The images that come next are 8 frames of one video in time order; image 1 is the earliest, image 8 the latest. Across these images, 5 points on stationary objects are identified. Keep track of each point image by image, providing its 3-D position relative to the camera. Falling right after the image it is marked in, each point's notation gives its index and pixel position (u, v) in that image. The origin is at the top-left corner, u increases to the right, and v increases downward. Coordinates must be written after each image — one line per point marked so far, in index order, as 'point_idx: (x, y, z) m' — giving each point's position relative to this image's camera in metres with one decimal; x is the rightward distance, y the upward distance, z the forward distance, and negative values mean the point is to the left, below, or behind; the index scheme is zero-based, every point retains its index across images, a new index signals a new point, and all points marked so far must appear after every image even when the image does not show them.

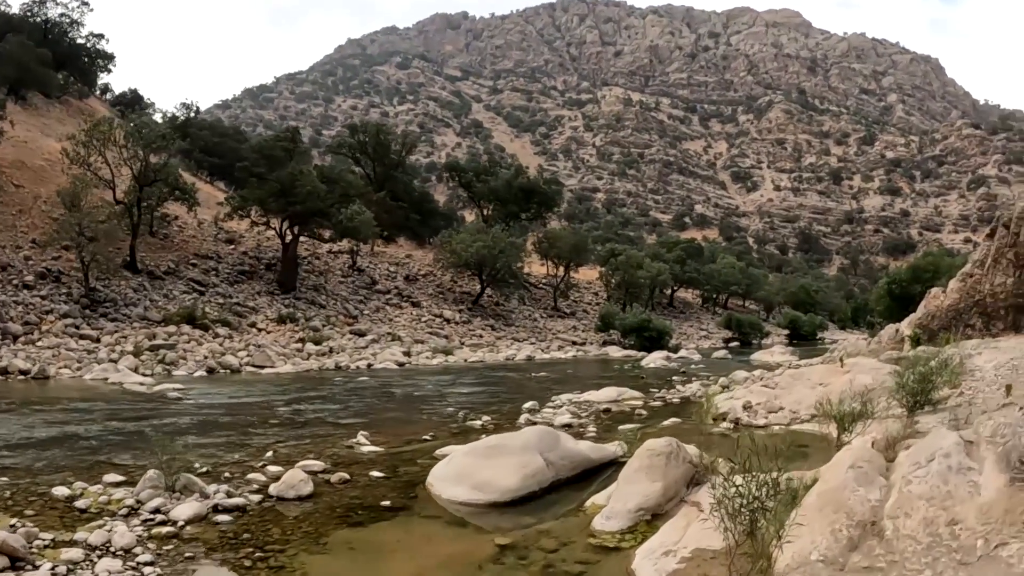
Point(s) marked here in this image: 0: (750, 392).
0: (+3.7, -1.6, +9.9) m
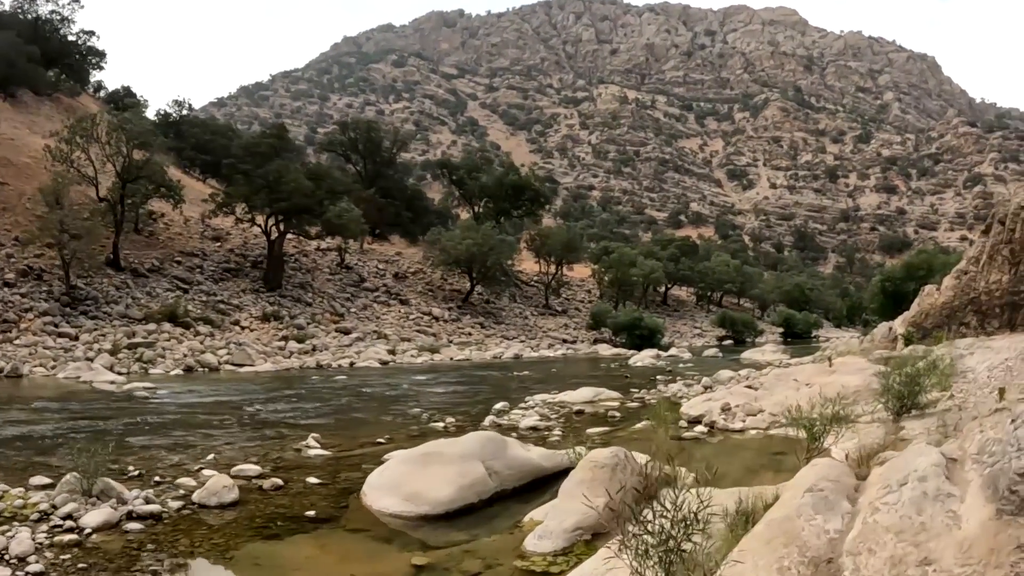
0: (+3.2, -1.6, +9.6) m
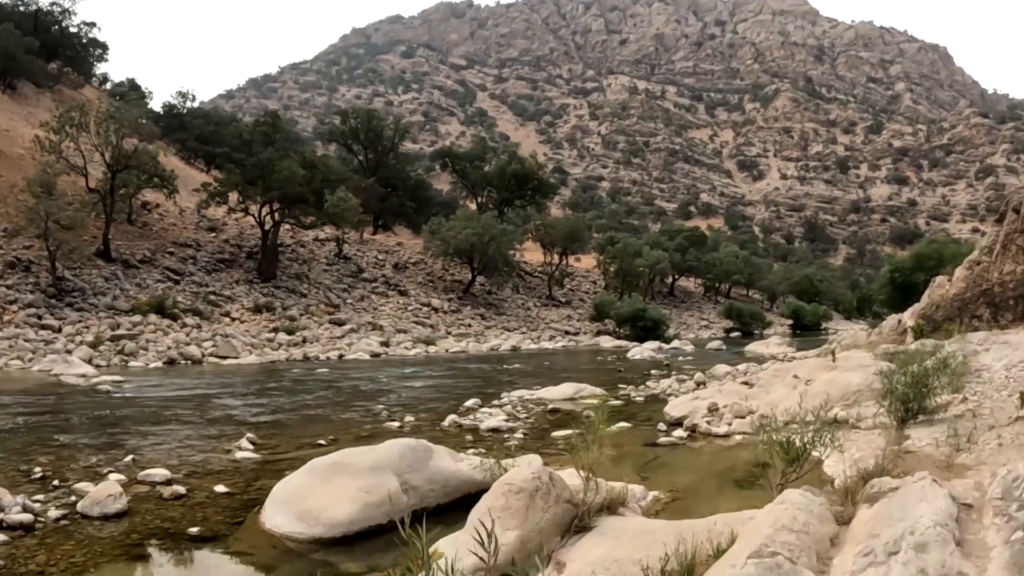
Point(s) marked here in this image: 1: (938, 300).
0: (+2.9, -1.4, +8.8) m
1: (+12.1, -0.3, +18.8) m
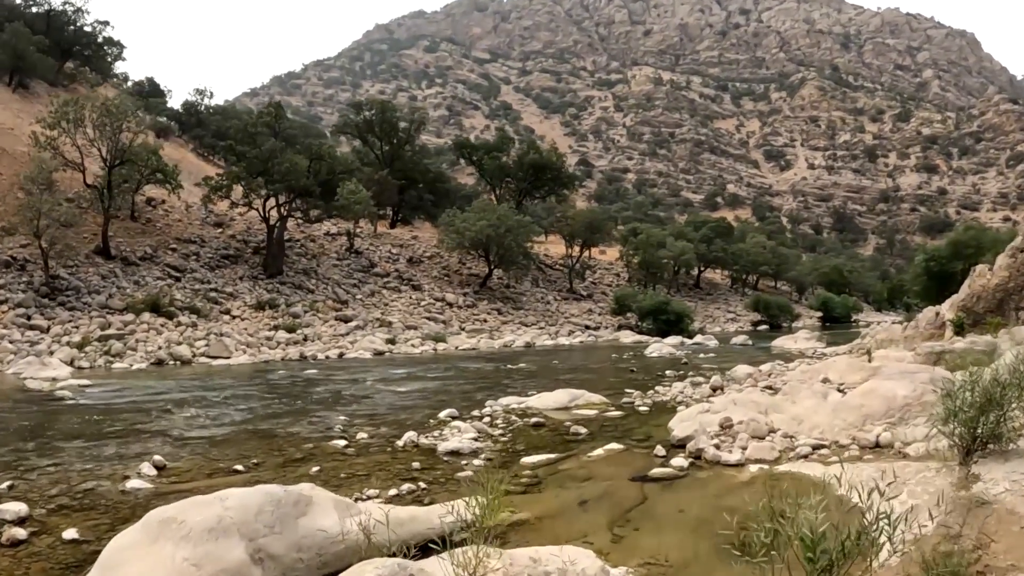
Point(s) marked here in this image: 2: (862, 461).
0: (+2.6, -1.3, +7.4) m
1: (+12.2, 0.0, +17.0) m
2: (+2.9, -1.4, +5.3) m
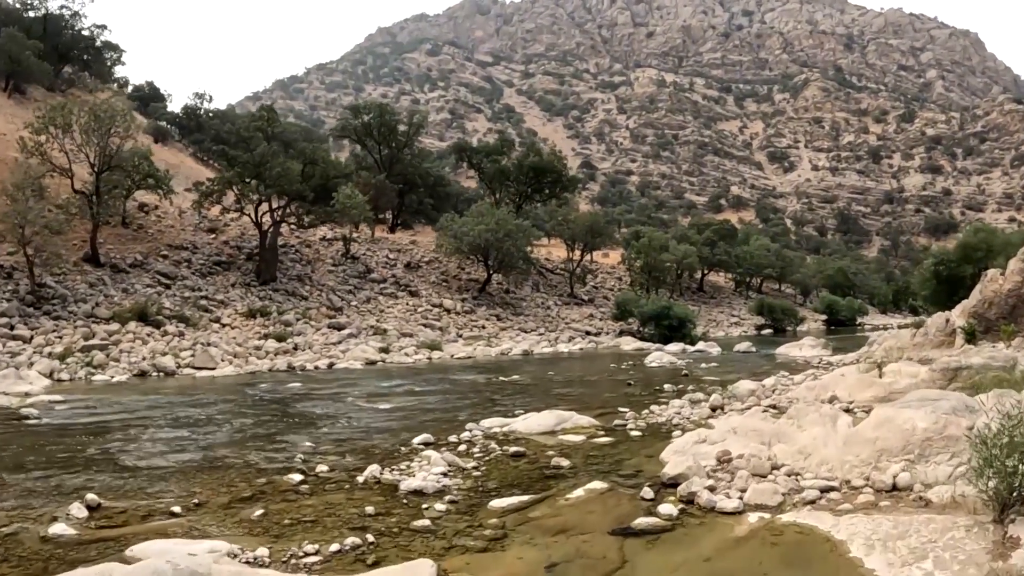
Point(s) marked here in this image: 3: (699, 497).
0: (+2.4, -1.5, +6.8) m
1: (+12.0, -0.2, +16.3) m
2: (+2.6, -1.6, +4.7) m
3: (+1.4, -1.6, +4.8) m
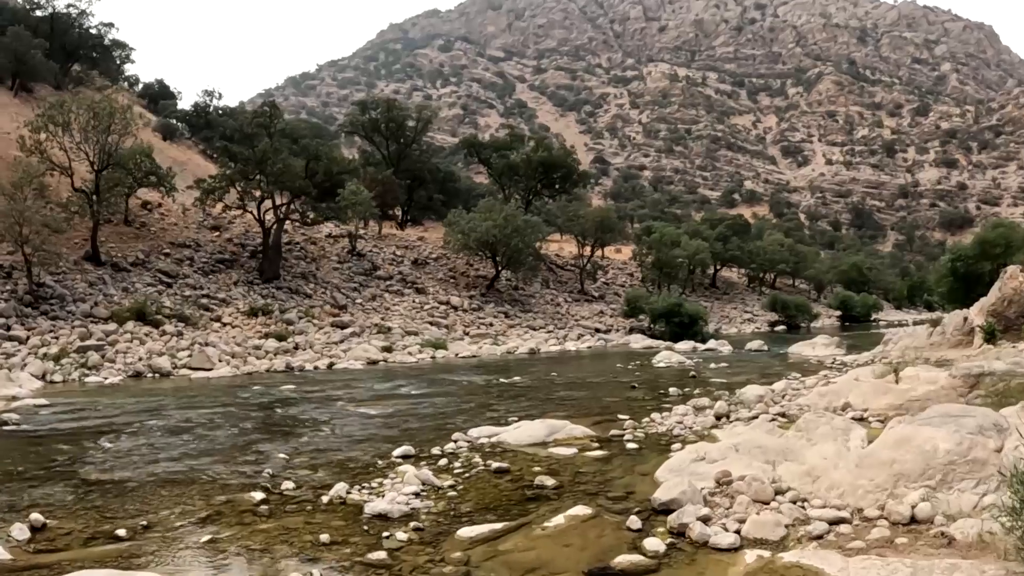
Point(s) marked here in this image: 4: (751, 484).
0: (+2.2, -1.5, +6.2) m
1: (+12.0, -0.2, +15.6) m
2: (+2.4, -1.6, +4.1) m
3: (+1.2, -1.6, +4.3) m
4: (+1.9, -1.5, +5.1) m
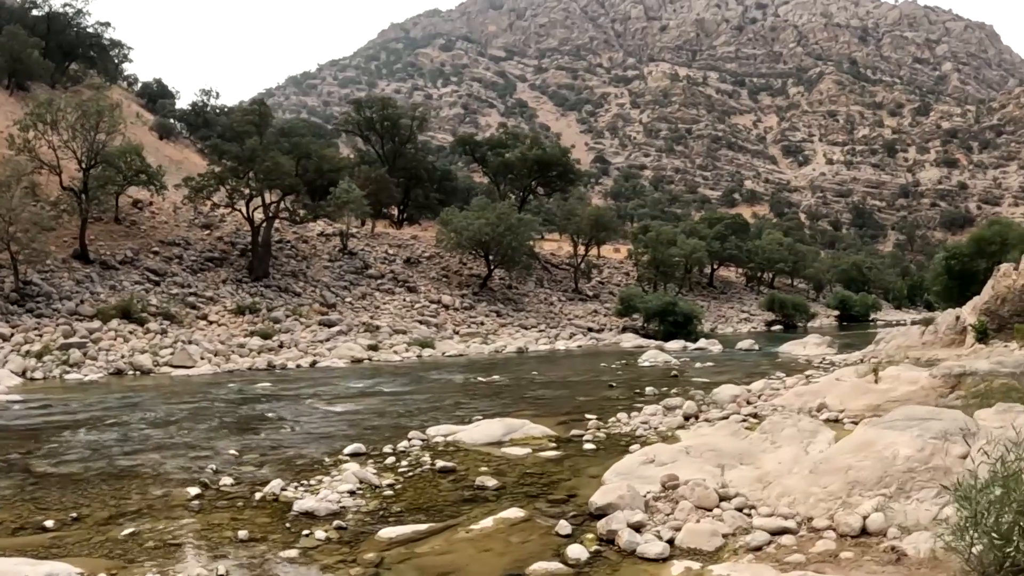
0: (+1.7, -1.5, +6.1) m
1: (+11.6, -0.1, +15.4) m
2: (+1.9, -1.6, +4.0) m
3: (+0.7, -1.6, +4.2) m
4: (+1.4, -1.5, +4.9) m
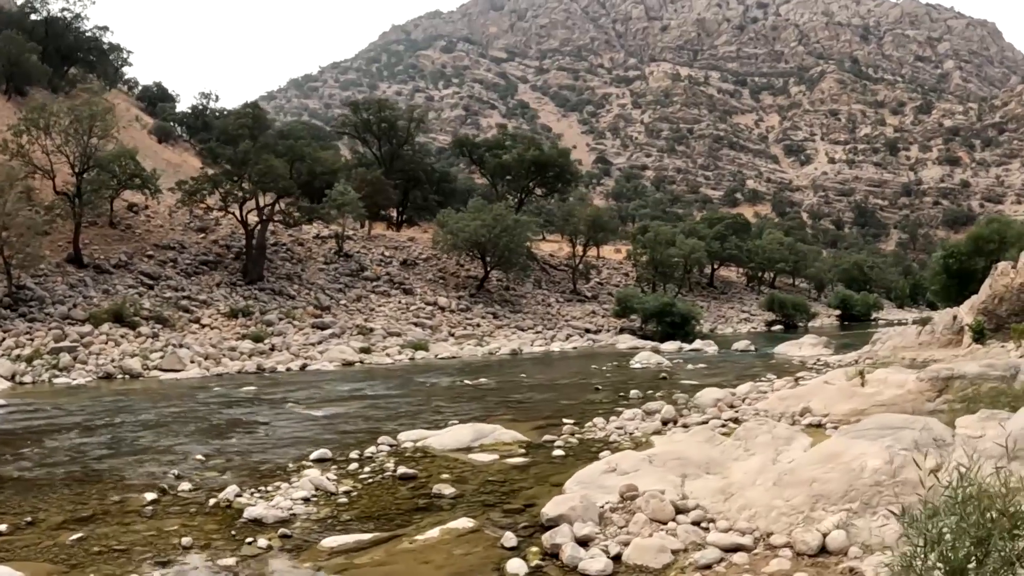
0: (+1.4, -1.5, +6.0) m
1: (+11.3, -0.1, +15.3) m
2: (+1.6, -1.6, +3.9) m
3: (+0.4, -1.6, +4.1) m
4: (+1.0, -1.5, +4.9) m
